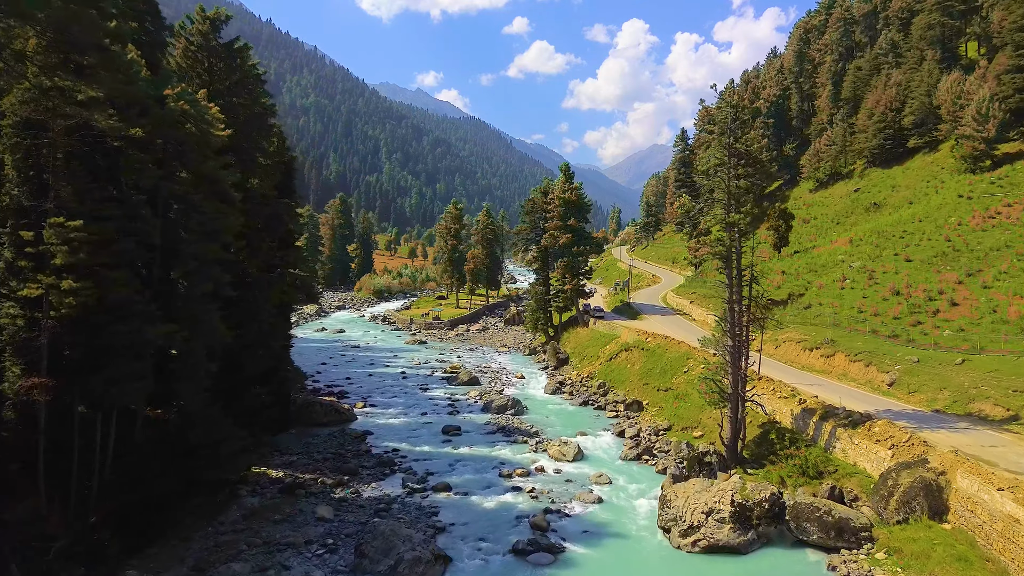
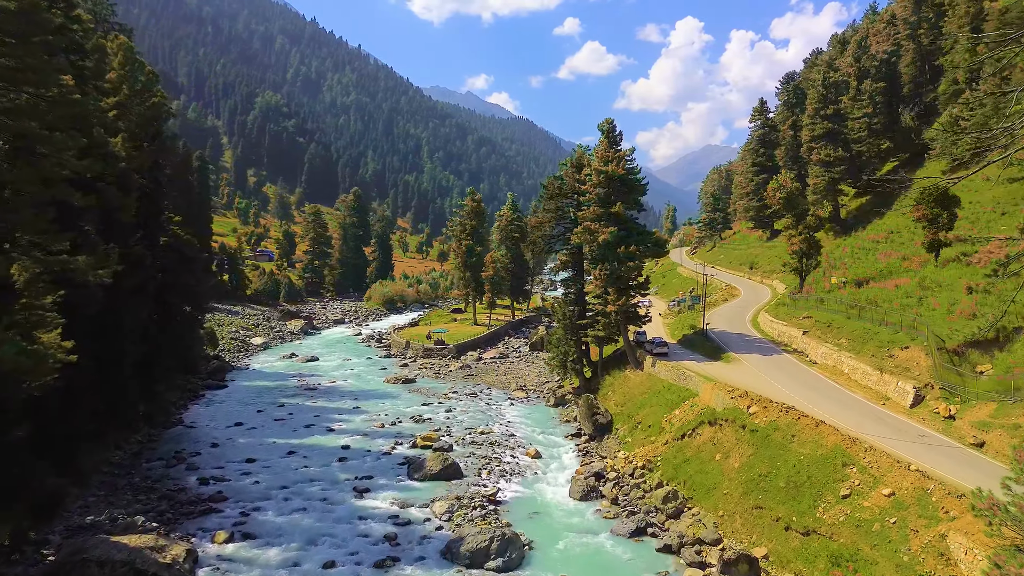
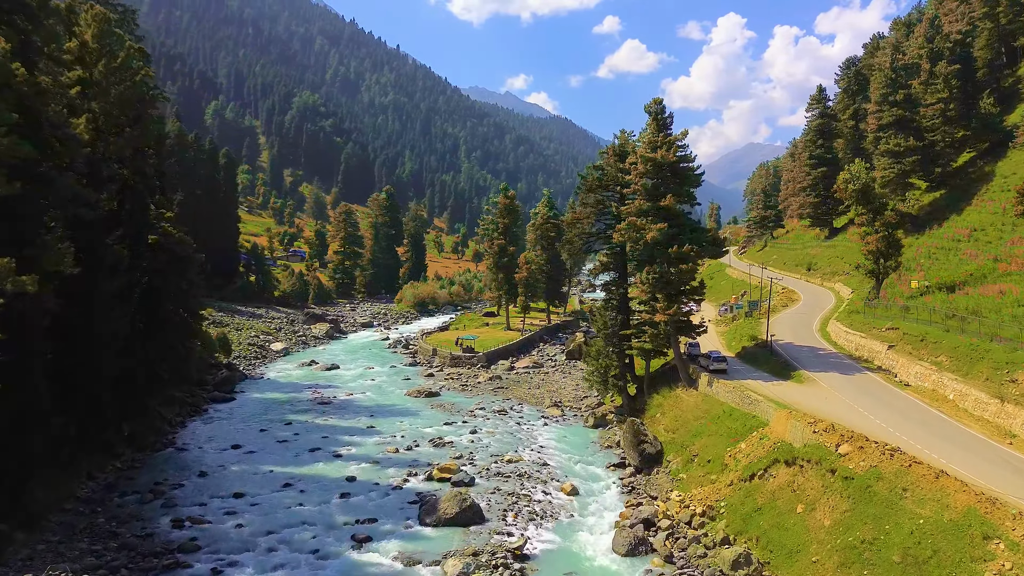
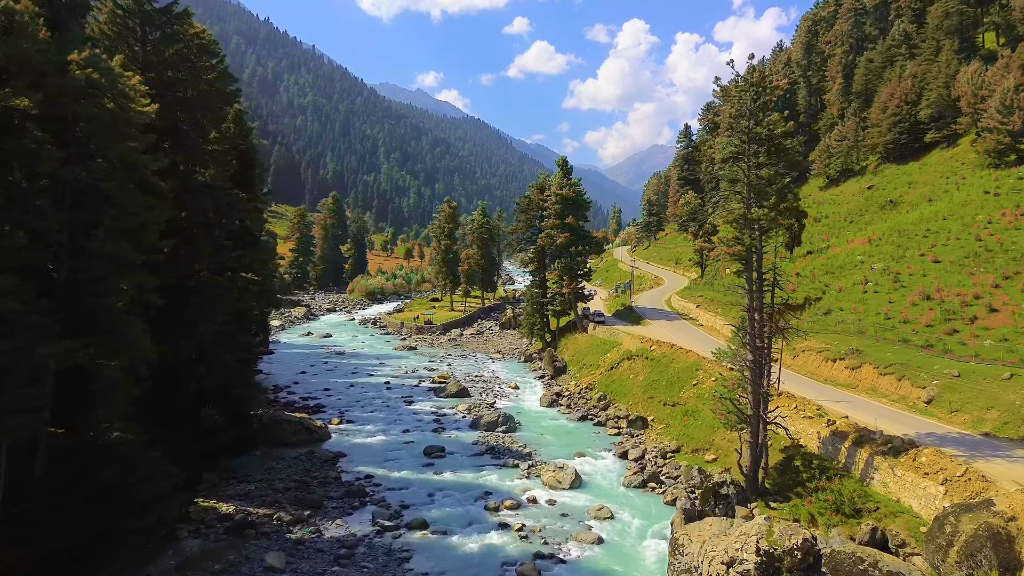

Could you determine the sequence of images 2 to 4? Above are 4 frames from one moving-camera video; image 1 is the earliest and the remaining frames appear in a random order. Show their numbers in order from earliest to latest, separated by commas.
4, 2, 3
